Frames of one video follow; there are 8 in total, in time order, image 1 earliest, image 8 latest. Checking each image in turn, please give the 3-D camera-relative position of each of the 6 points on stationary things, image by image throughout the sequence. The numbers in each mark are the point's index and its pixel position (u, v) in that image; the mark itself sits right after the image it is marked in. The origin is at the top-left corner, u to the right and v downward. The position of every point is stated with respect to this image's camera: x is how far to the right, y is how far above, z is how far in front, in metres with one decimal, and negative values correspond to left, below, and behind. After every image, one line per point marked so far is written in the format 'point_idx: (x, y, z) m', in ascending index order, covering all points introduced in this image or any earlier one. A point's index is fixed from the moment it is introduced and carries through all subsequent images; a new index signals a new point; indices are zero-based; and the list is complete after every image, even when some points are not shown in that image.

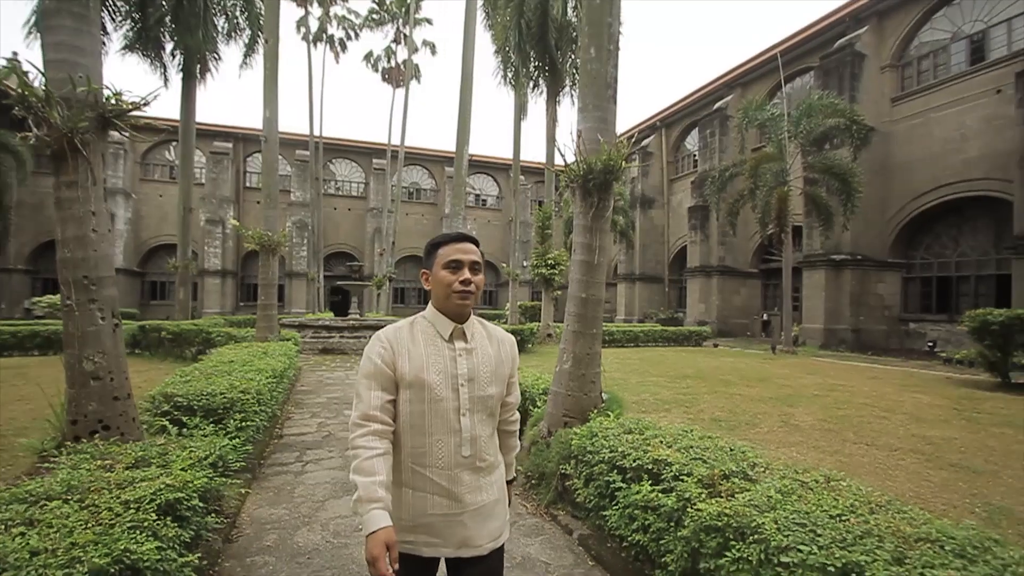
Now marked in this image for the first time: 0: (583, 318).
0: (+0.5, -0.2, +3.5) m
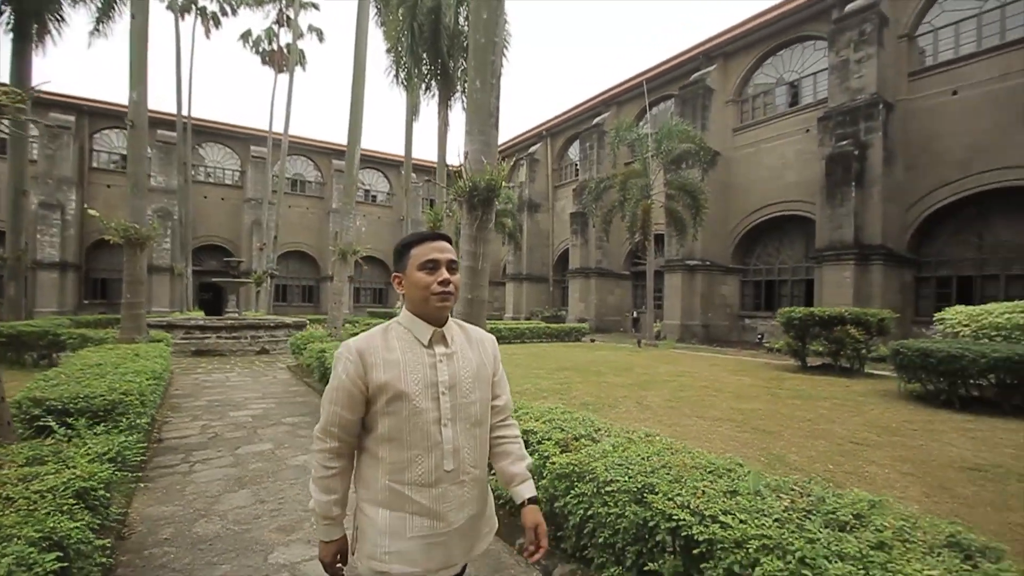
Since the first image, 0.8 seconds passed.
0: (-0.4, -0.2, +4.1) m
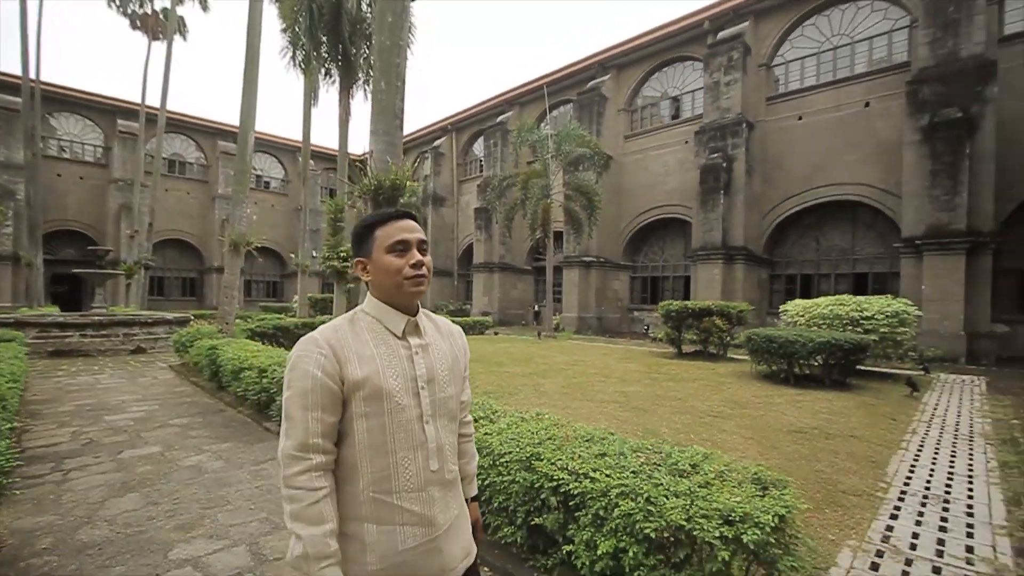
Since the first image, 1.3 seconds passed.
0: (-1.2, -0.2, +4.2) m
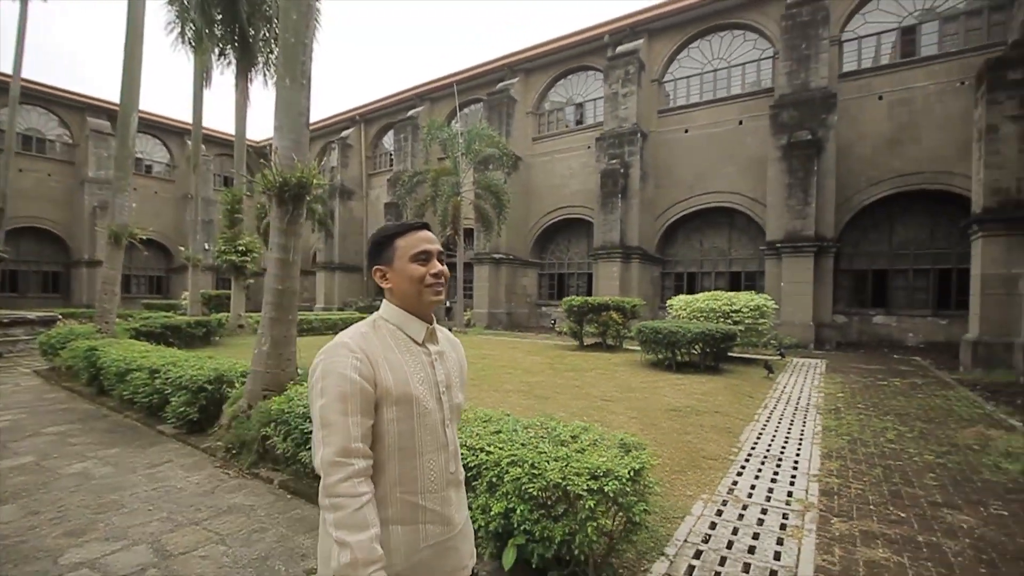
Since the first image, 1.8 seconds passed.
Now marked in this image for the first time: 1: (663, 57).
0: (-2.0, -0.2, +4.3) m
1: (+4.8, +7.4, +15.6) m
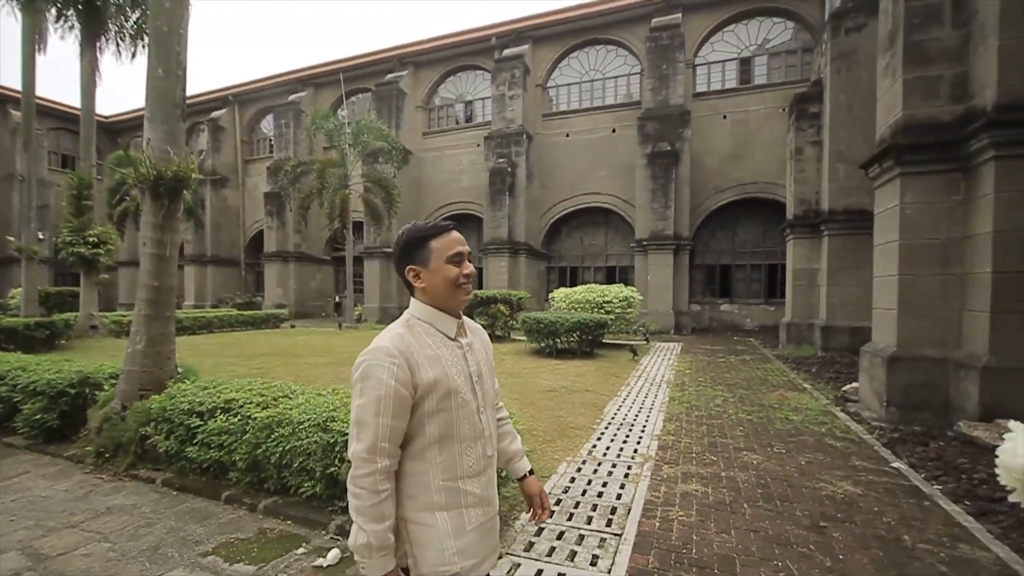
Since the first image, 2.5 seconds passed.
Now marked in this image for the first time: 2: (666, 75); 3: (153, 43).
0: (-3.0, -0.1, +4.1) m
1: (+1.1, +7.6, +16.6) m
2: (+4.4, +6.1, +14.2) m
3: (-3.1, +2.1, +4.3) m
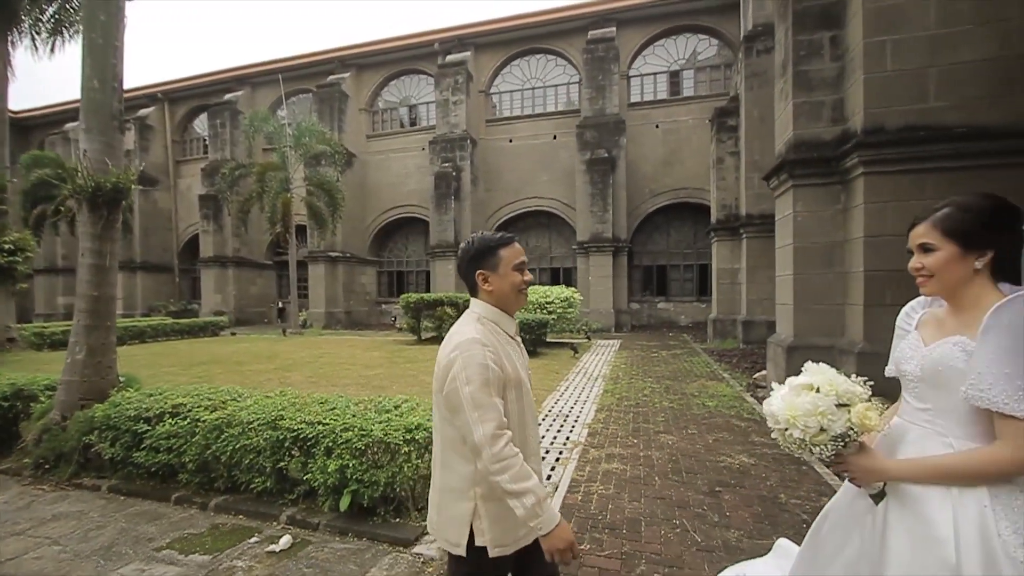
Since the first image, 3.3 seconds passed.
0: (-3.5, -0.2, +4.2) m
1: (-0.8, +7.5, +17.0) m
2: (+2.7, +6.1, +14.9) m
3: (-3.7, +2.0, +4.3) m
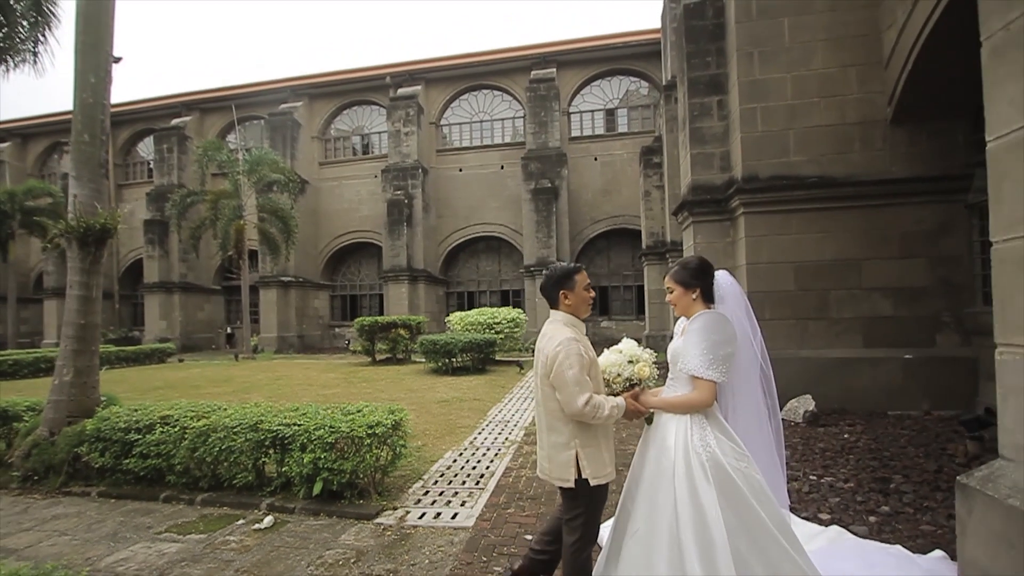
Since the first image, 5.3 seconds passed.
0: (-4.1, -0.5, +4.7) m
1: (-2.7, +6.7, +18.0) m
2: (+1.1, +5.5, +16.2) m
3: (-4.3, +1.8, +4.9) m
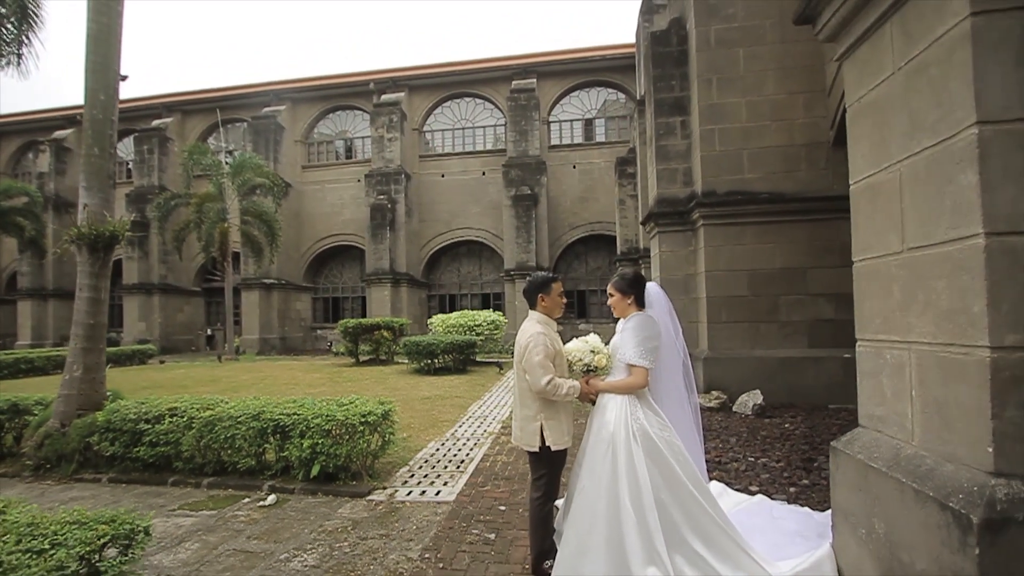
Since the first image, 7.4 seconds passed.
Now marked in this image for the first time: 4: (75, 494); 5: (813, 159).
0: (-4.3, -0.5, +5.0) m
1: (-3.4, +6.6, +18.5) m
2: (+0.4, +5.4, +16.8) m
3: (-4.5, +1.7, +5.2) m
4: (-3.8, -1.8, +4.3) m
5: (+4.3, +1.8, +7.0) m
